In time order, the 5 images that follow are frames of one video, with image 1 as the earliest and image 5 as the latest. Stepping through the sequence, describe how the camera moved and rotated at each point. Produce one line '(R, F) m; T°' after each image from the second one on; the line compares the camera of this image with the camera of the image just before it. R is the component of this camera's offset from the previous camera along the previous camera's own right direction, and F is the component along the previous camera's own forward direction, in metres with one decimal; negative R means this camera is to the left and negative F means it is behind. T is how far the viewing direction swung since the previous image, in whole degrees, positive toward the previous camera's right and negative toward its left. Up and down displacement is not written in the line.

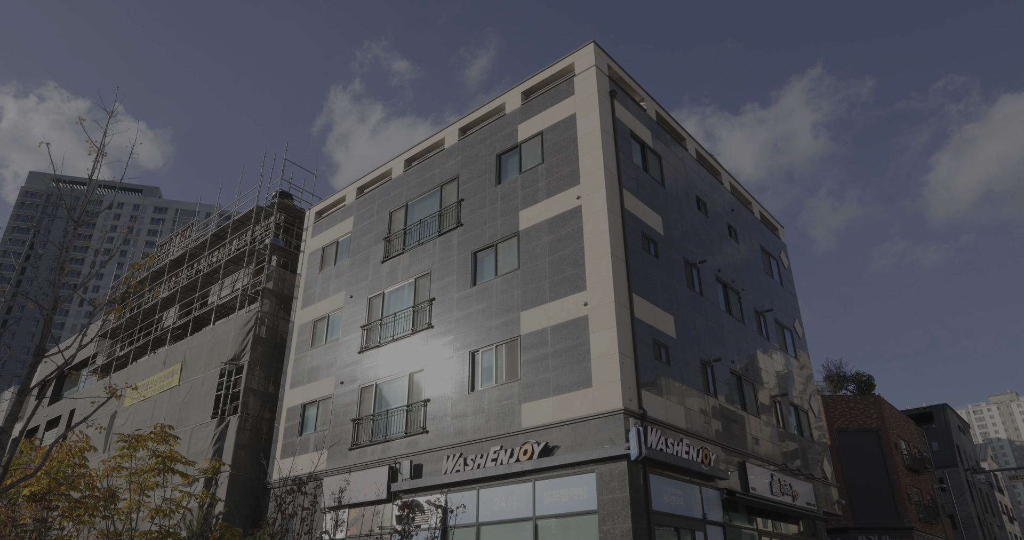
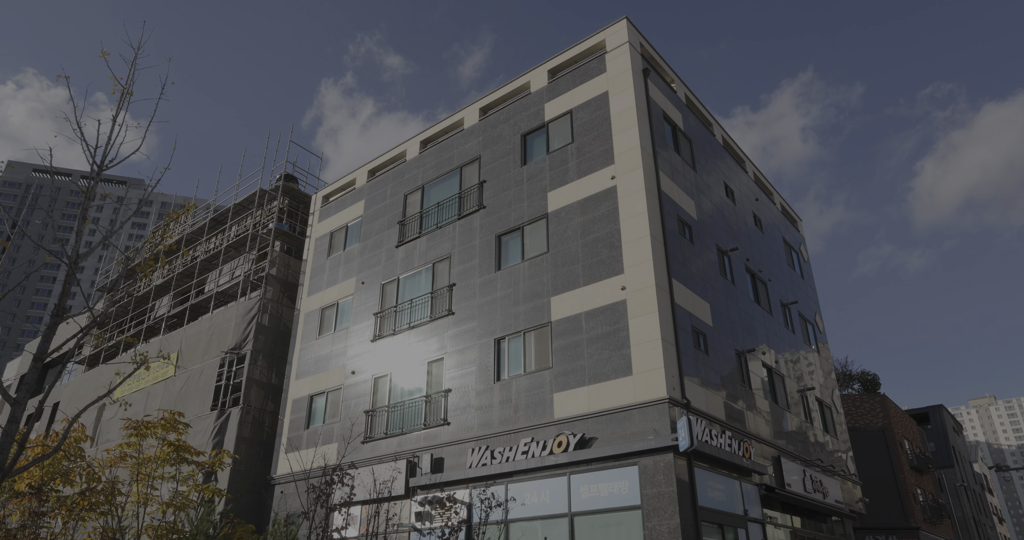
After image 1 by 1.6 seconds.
(-1.5, +1.2) m; +1°
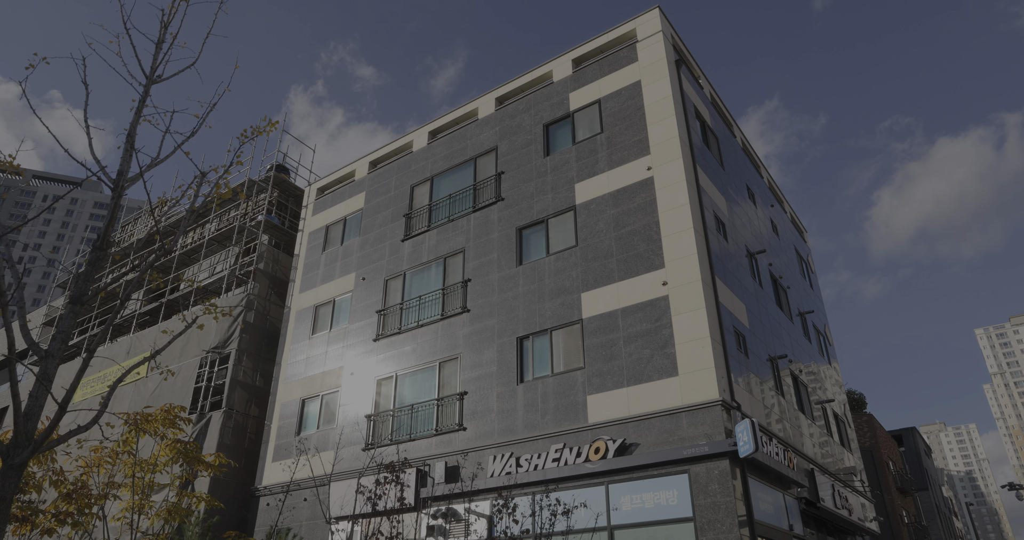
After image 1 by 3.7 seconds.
(-2.0, +1.6) m; +3°
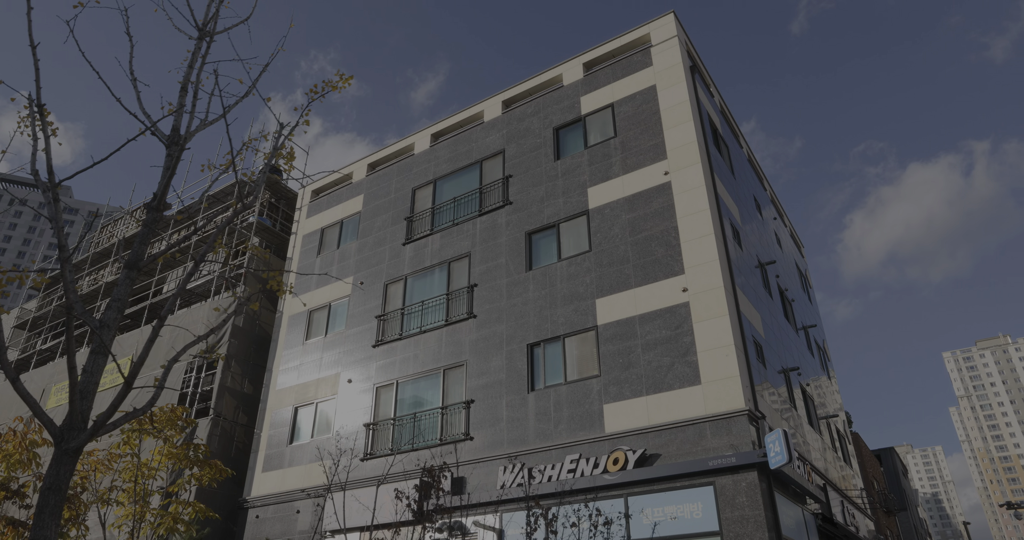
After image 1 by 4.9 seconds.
(-1.1, +0.7) m; +2°
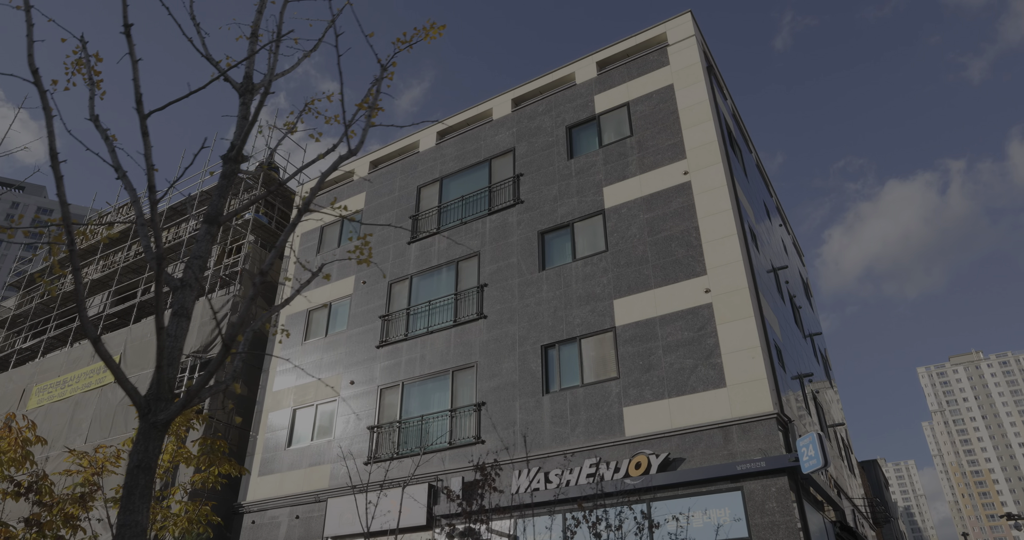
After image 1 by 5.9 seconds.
(-1.0, +0.6) m; +2°
